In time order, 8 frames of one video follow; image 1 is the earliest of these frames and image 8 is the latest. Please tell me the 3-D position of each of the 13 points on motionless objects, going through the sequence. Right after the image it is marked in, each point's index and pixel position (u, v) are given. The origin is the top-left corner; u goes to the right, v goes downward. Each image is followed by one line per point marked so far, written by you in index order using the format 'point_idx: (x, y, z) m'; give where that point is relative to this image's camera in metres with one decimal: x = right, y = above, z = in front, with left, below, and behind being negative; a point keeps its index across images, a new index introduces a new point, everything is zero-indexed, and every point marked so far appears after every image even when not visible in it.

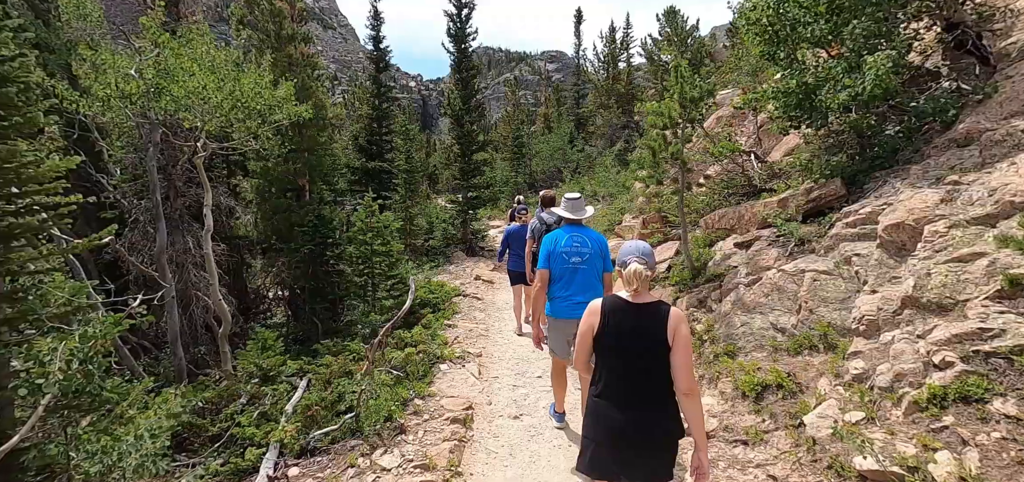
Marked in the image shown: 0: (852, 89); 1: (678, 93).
0: (+5.2, +2.3, +7.7) m
1: (+3.1, +2.7, +9.3) m
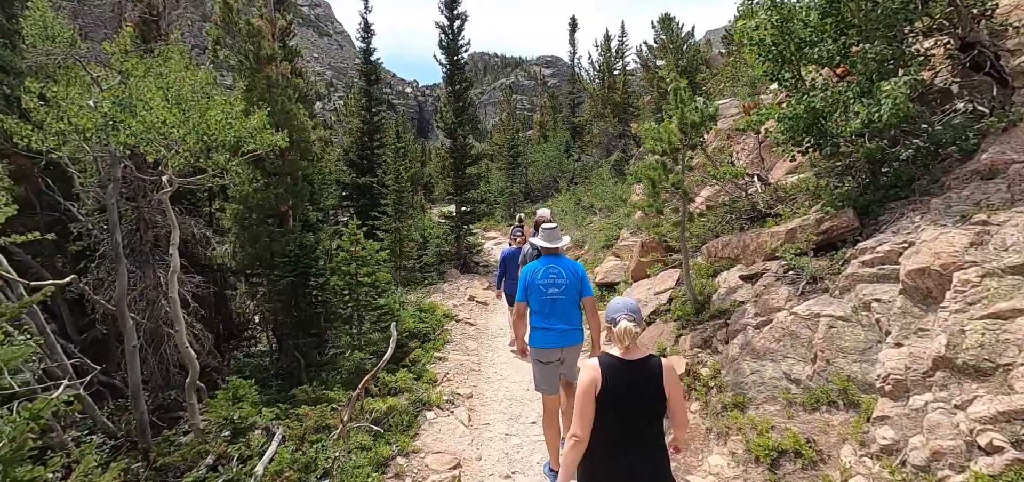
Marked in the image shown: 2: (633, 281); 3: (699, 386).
0: (+5.1, +1.8, +7.2) m
1: (+2.9, +2.1, +8.8) m
2: (+2.9, -0.9, +11.9) m
3: (+2.6, -2.0, +7.1) m
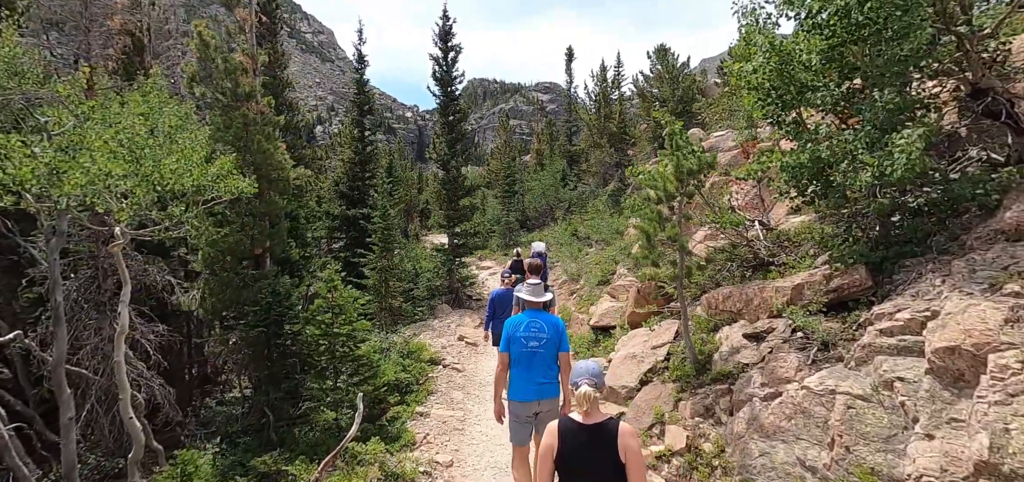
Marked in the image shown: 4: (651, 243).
0: (+4.8, +1.0, +6.7) m
1: (+2.7, +1.3, +8.3) m
2: (+2.6, -2.0, +11.2) m
3: (+2.4, -2.8, +6.4) m
4: (+2.4, -0.1, +8.5) m
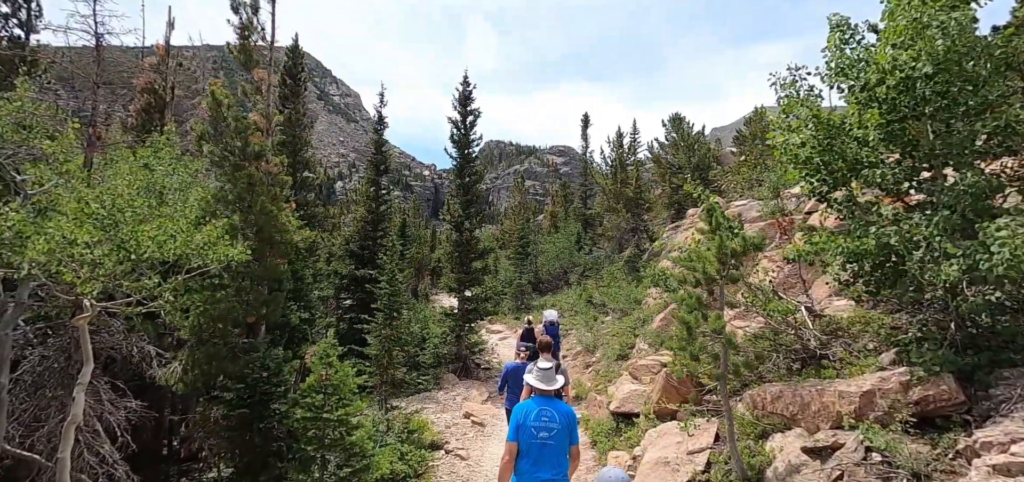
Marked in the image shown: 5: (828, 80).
0: (+5.1, -0.2, +5.7) m
1: (+3.0, 0.0, +7.3) m
2: (+2.8, -3.6, +9.9) m
3: (+2.5, -3.9, +5.0) m
4: (+2.6, -1.4, +7.4) m
5: (+5.2, +2.7, +8.3) m
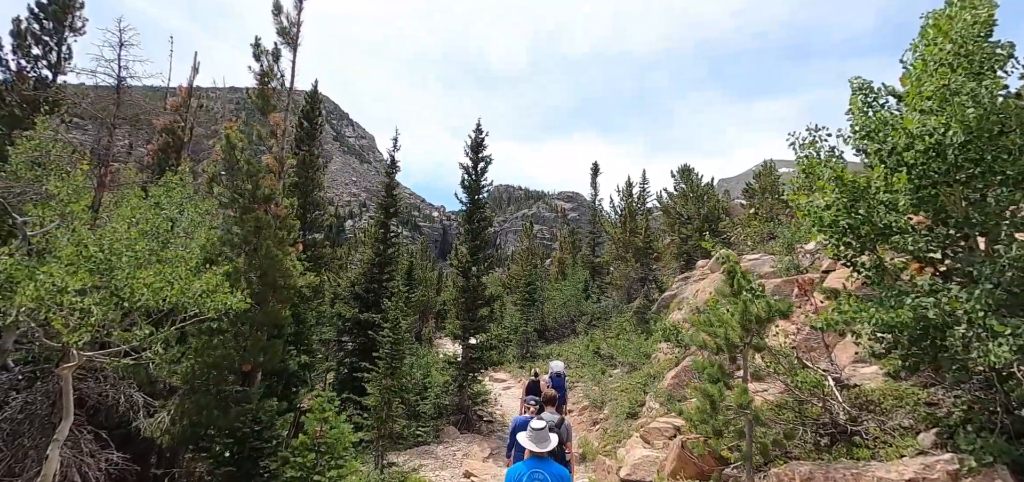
0: (+5.2, -1.0, +5.2) m
1: (+3.1, -0.9, +6.9) m
2: (+2.9, -4.7, +9.2) m
3: (+2.5, -4.5, +4.3) m
4: (+2.7, -2.2, +6.9) m
5: (+5.5, +1.6, +8.1) m
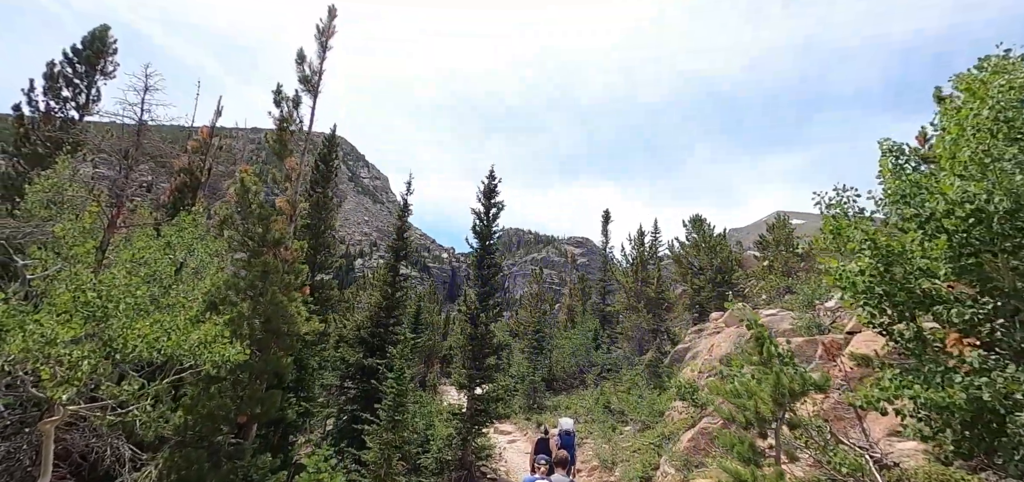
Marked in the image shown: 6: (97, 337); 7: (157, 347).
0: (+5.3, -1.8, +4.7) m
1: (+3.3, -1.8, +6.4) m
2: (+3.0, -5.7, +8.4) m
3: (+2.5, -5.1, +3.5) m
4: (+2.9, -3.1, +6.3) m
5: (+5.7, +0.6, +7.8) m
6: (-5.9, -1.4, +7.2) m
7: (-5.4, -1.6, +7.7) m
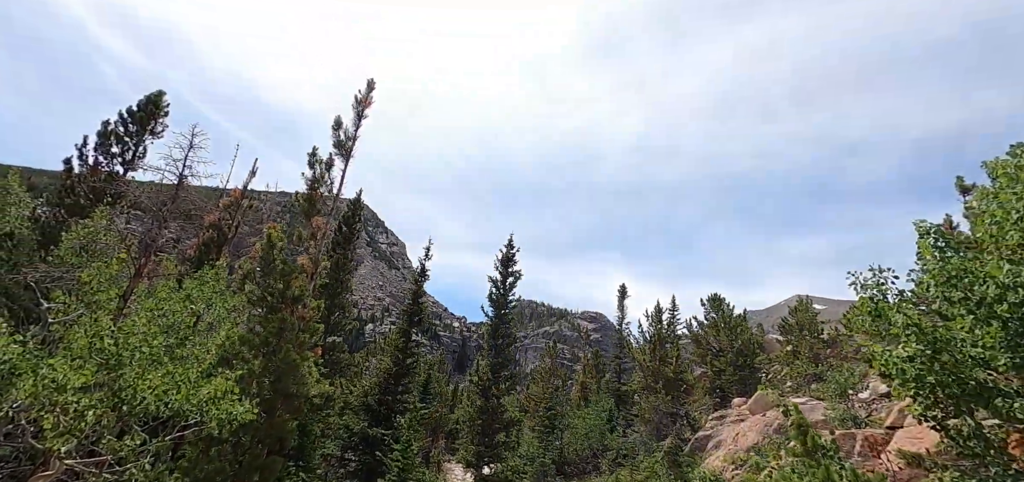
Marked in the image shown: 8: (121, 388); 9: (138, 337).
0: (+5.6, -2.5, +4.1) m
1: (+3.5, -2.7, +5.9) m
2: (+3.1, -6.9, +7.2) m
3: (+2.6, -5.6, +2.5) m
4: (+3.0, -4.0, +5.5) m
5: (+6.1, -0.7, +7.4) m
6: (-5.6, -2.0, +7.0) m
7: (-5.1, -2.4, +7.4) m
8: (-5.4, -2.0, +7.0) m
9: (-5.5, -1.4, +7.4) m
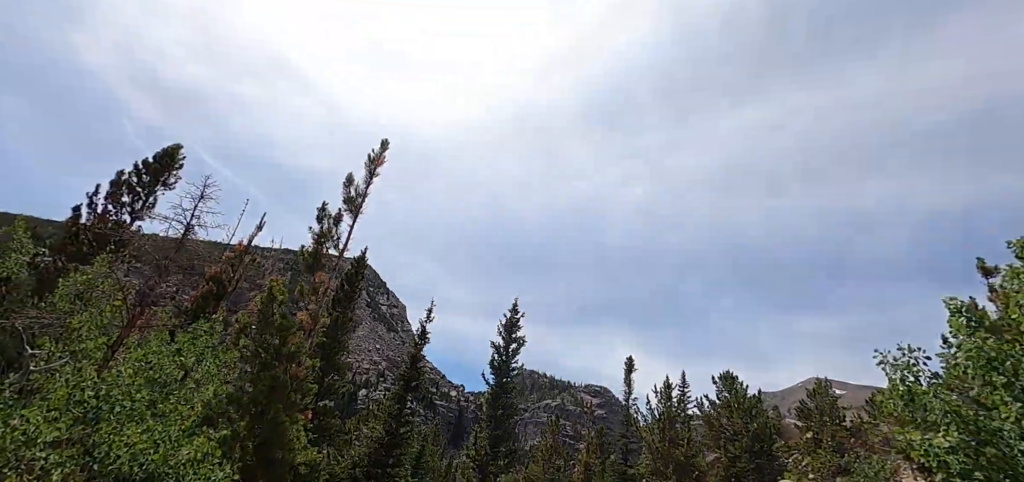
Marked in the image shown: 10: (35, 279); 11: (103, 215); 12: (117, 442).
0: (+5.4, -3.1, +3.1) m
1: (+3.4, -3.4, +4.9) m
2: (+2.9, -7.7, +5.7) m
3: (+2.3, -5.8, +1.2) m
4: (+2.9, -4.6, +4.4) m
5: (+6.1, -1.7, +6.7) m
6: (-5.7, -2.5, +6.2) m
7: (-5.2, -3.0, +6.6) m
8: (-5.5, -2.6, +6.2) m
9: (-5.5, -2.0, +6.7) m
10: (-16.4, -1.3, +17.3) m
11: (-16.2, +1.1, +19.8) m
12: (-5.2, -2.6, +6.3) m
